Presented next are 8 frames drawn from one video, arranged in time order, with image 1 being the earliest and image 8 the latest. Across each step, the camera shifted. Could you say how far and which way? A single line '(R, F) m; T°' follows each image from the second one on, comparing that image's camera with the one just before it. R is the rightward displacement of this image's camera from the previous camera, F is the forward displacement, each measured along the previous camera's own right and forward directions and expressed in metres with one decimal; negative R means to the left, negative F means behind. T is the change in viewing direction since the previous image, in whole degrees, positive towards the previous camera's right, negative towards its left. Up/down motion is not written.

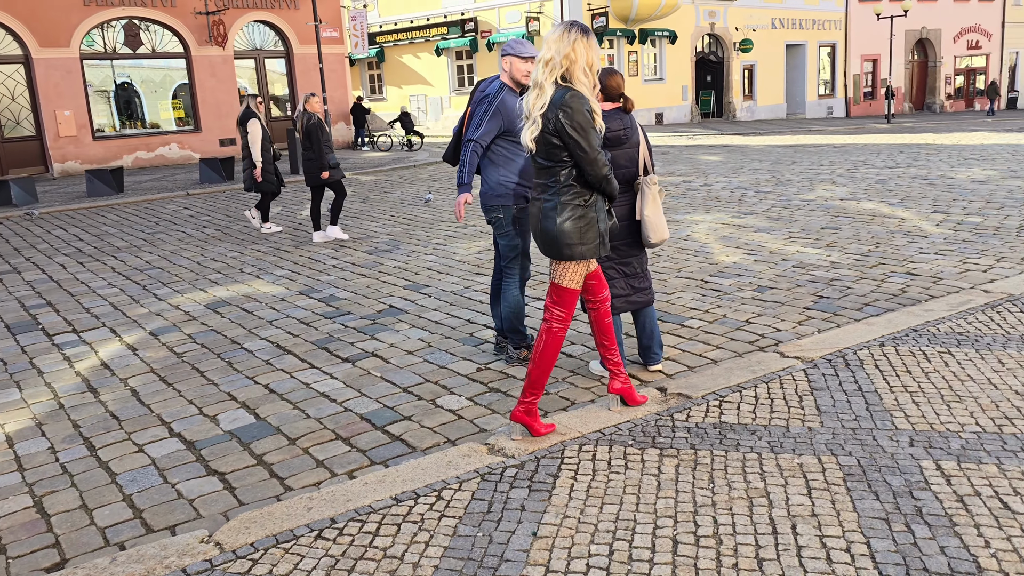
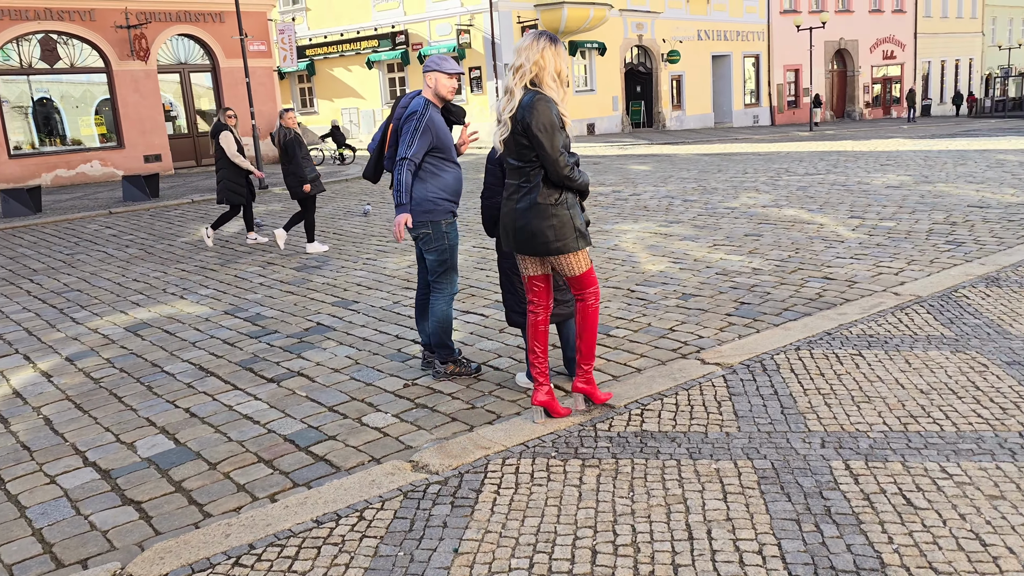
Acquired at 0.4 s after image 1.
(+0.1, 0.0) m; +4°
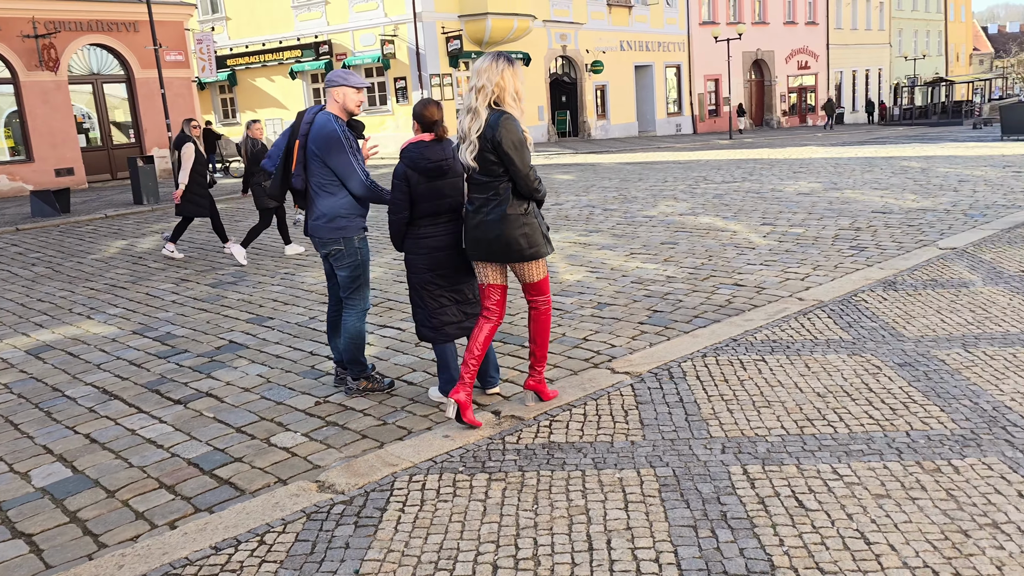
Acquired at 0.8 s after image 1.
(+0.1, 0.0) m; +5°
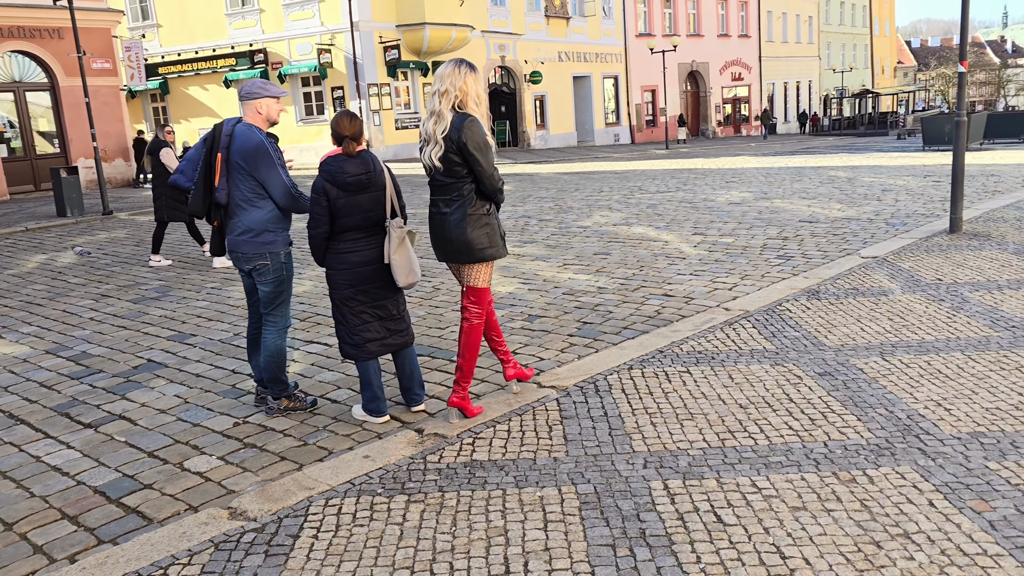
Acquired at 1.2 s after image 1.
(+0.1, 0.0) m; +4°
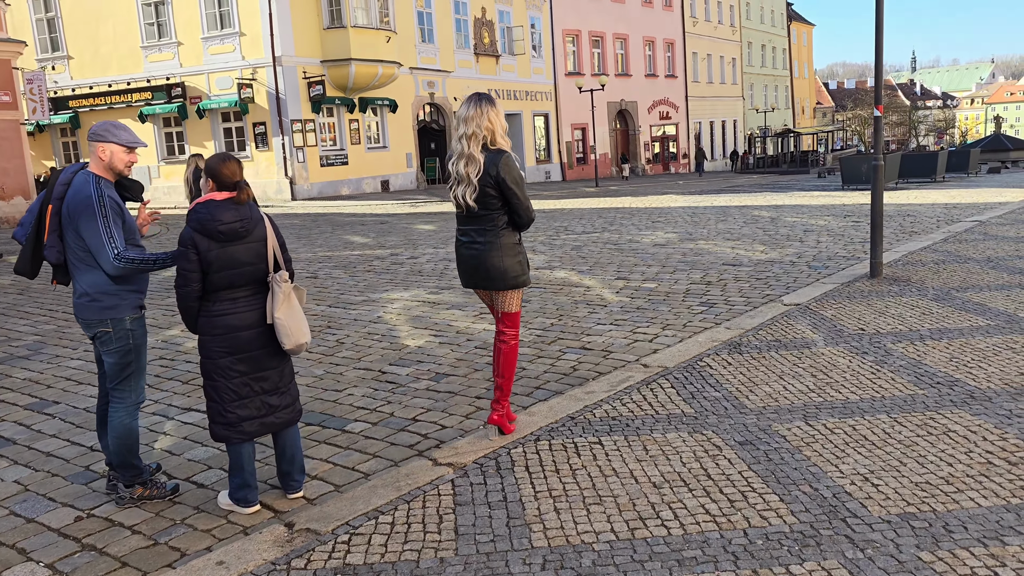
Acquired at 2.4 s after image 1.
(+0.2, +0.4) m; +4°
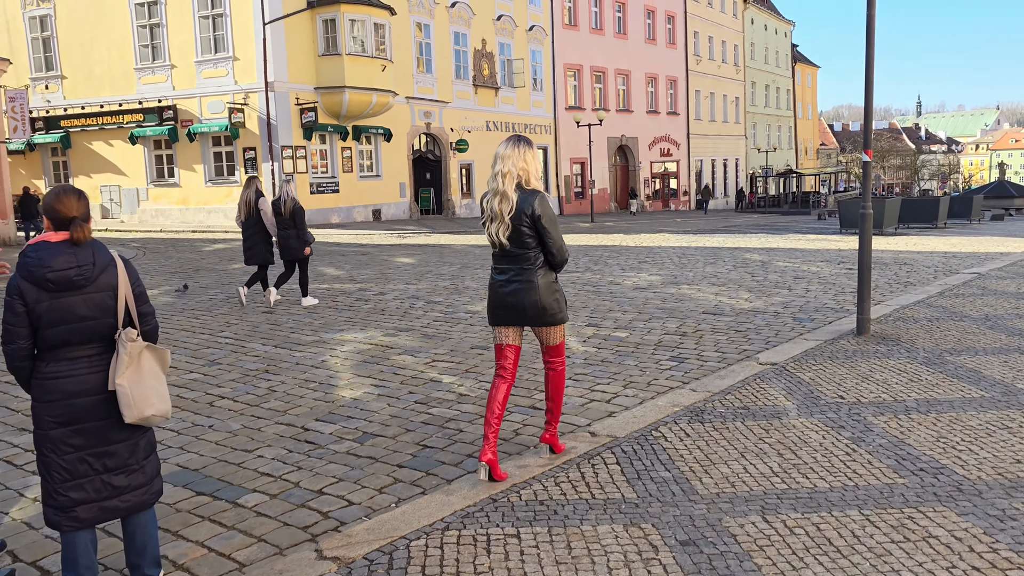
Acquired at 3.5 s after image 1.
(+0.4, +0.6) m; 0°
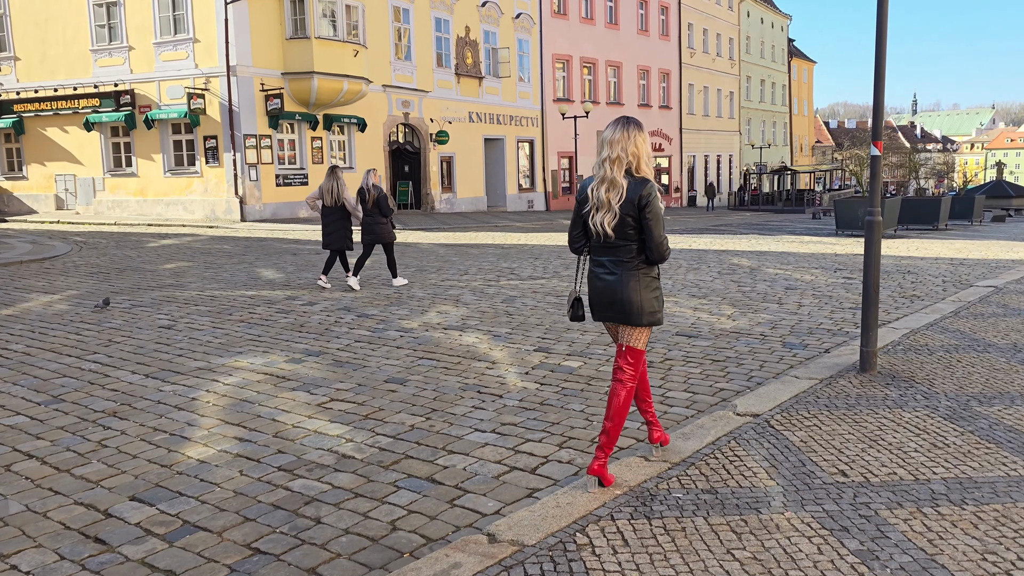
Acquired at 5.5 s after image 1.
(+0.5, +1.5) m; 0°
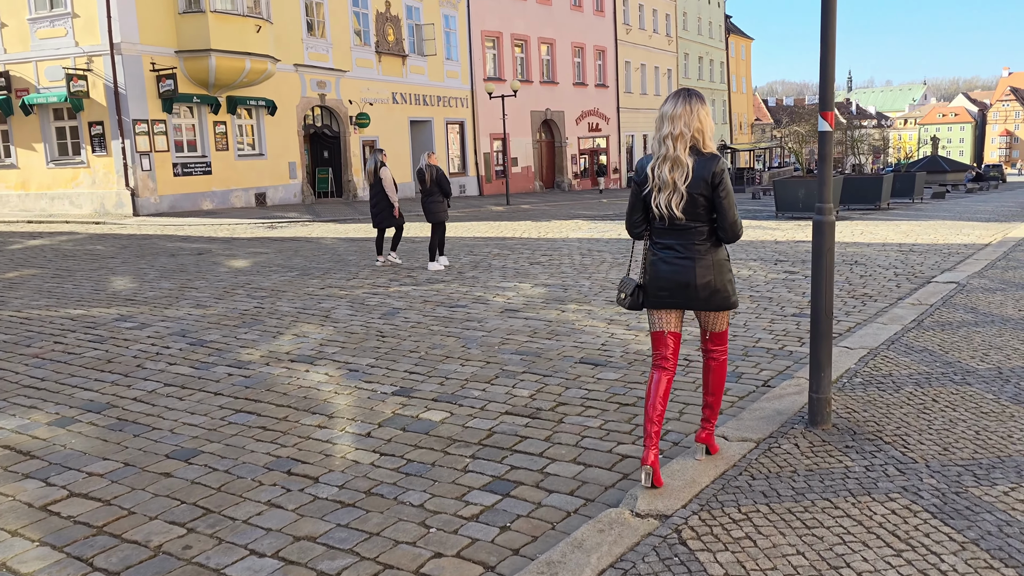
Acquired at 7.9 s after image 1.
(+0.7, +1.7) m; +4°
